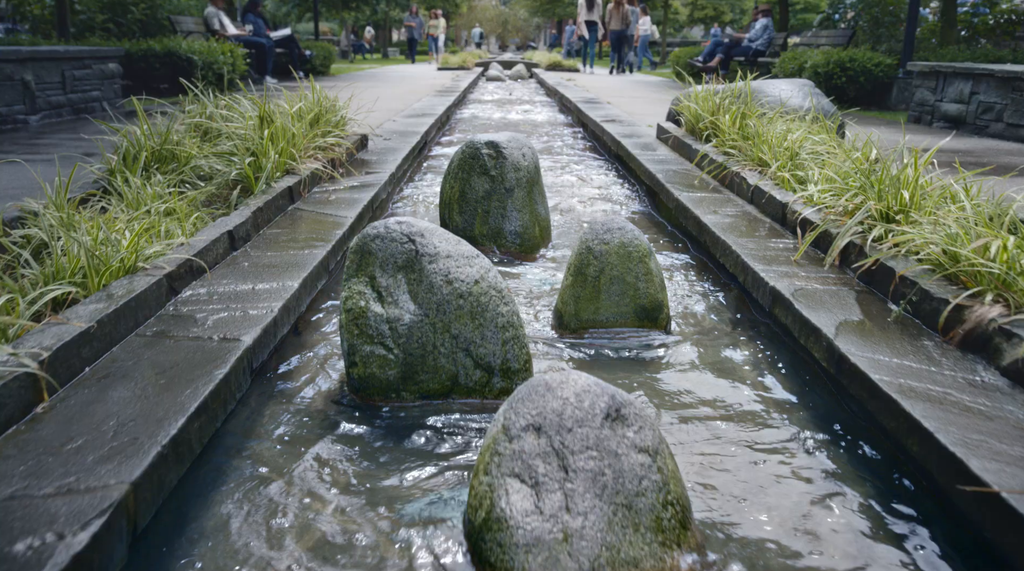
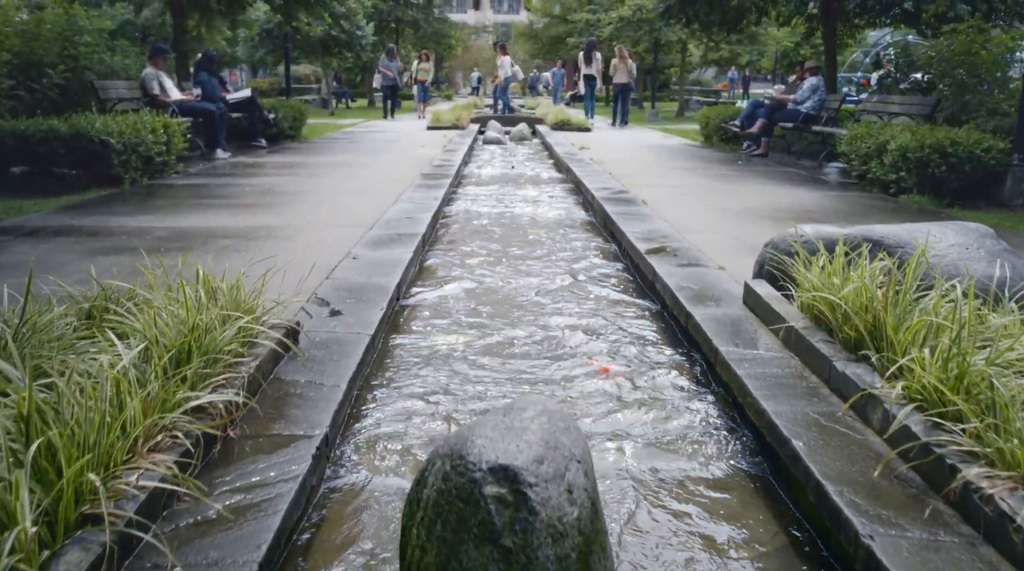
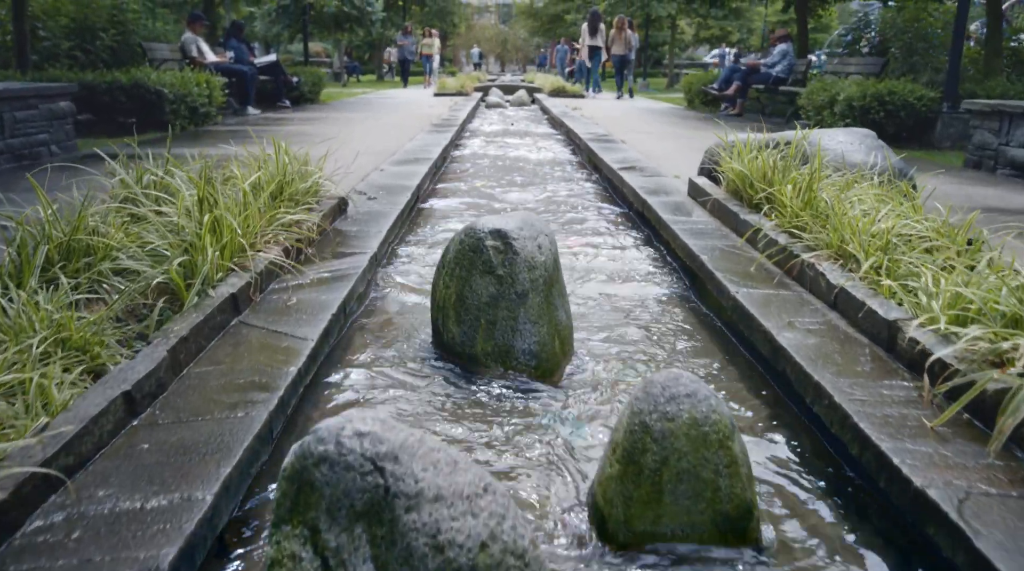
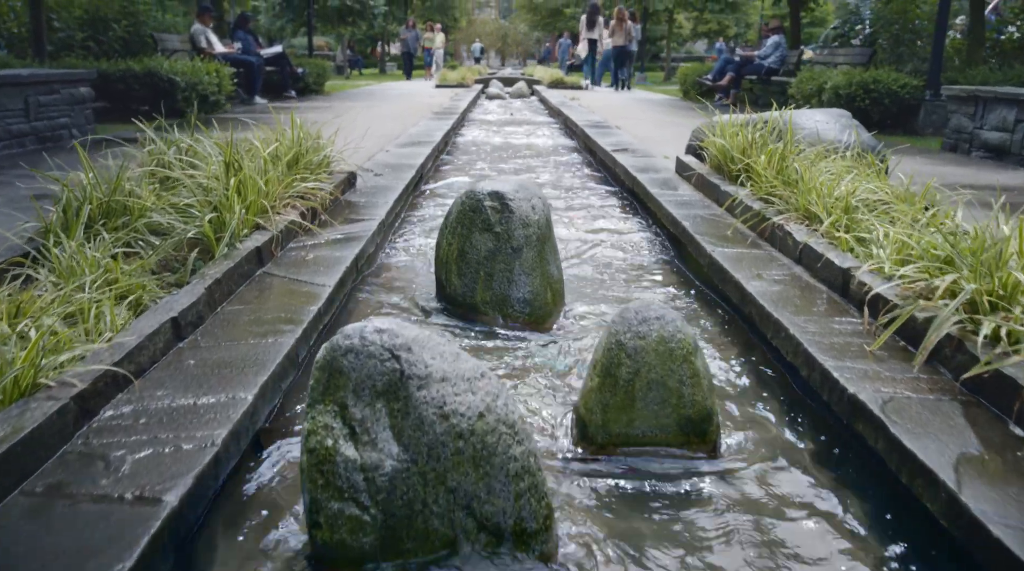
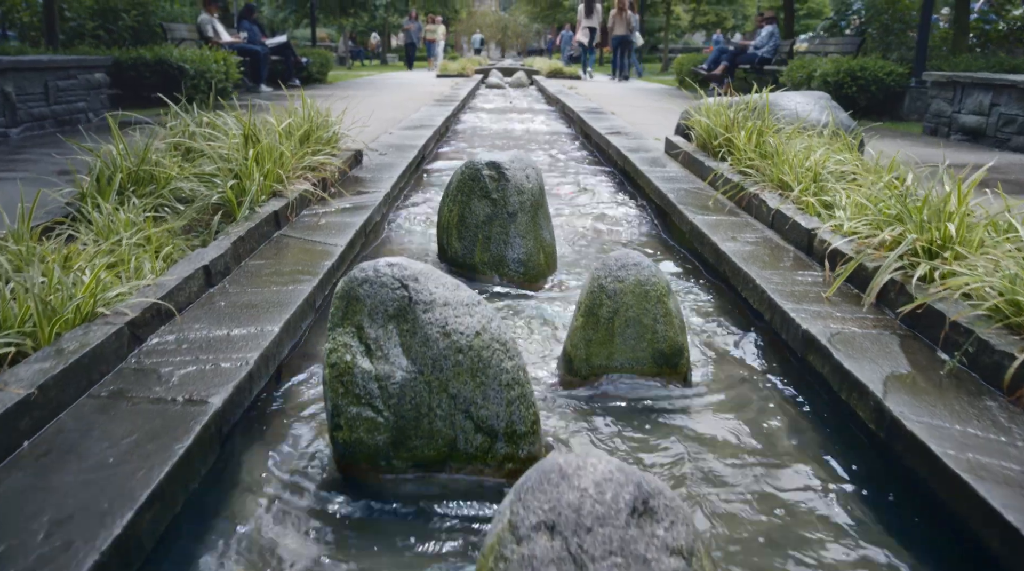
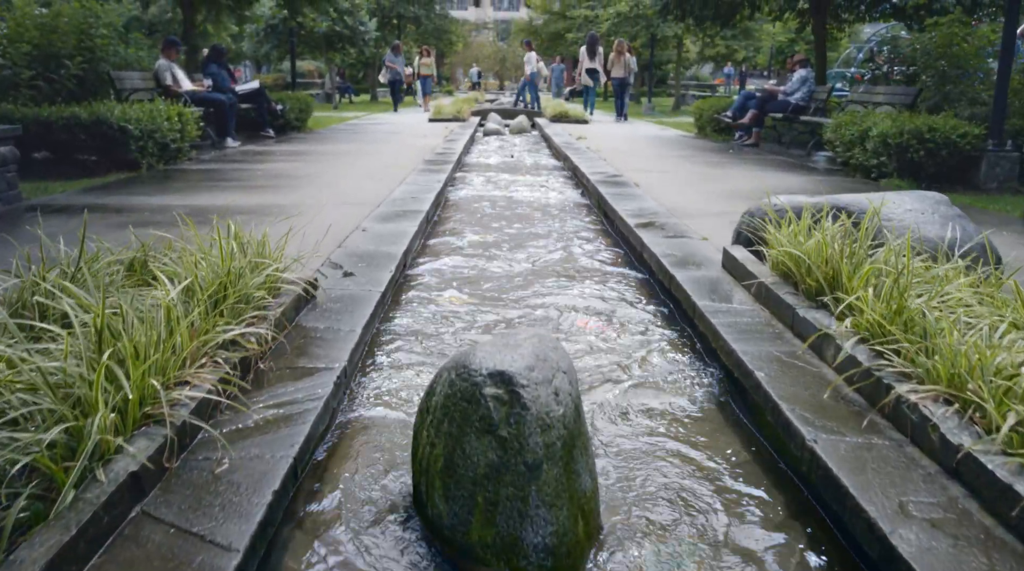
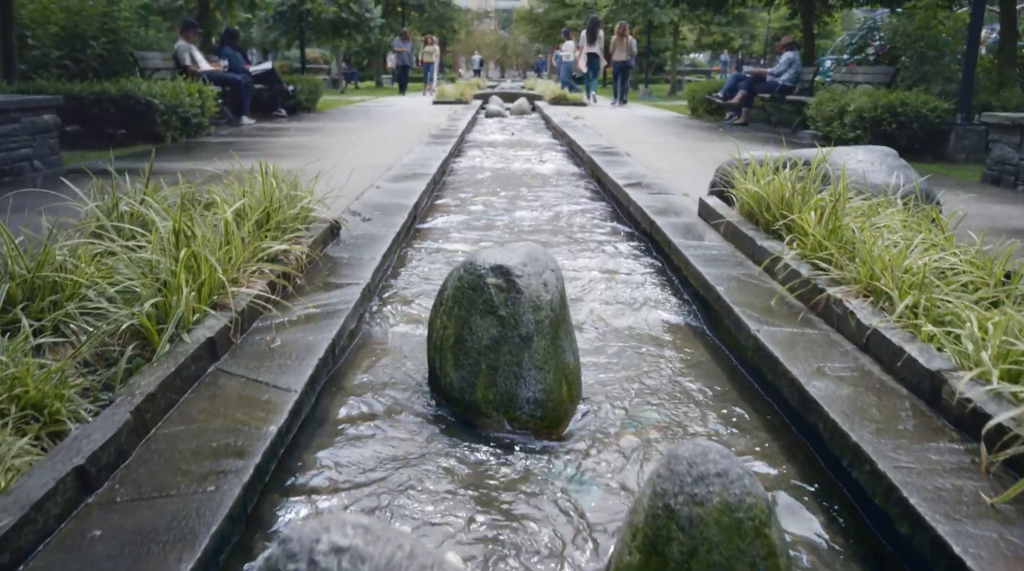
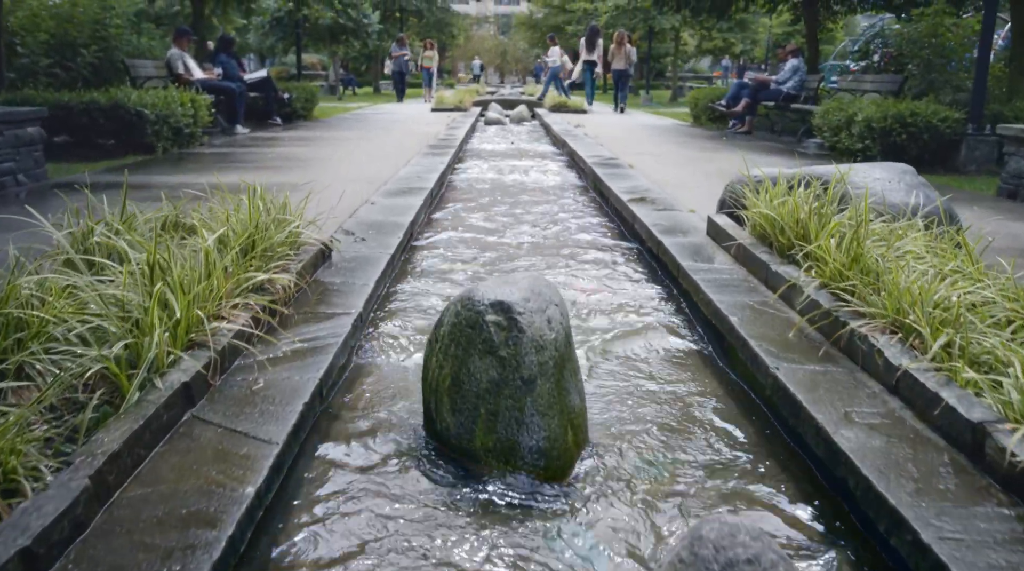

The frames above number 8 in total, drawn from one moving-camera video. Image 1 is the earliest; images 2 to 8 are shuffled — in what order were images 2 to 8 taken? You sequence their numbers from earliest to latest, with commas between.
5, 4, 3, 7, 8, 6, 2
